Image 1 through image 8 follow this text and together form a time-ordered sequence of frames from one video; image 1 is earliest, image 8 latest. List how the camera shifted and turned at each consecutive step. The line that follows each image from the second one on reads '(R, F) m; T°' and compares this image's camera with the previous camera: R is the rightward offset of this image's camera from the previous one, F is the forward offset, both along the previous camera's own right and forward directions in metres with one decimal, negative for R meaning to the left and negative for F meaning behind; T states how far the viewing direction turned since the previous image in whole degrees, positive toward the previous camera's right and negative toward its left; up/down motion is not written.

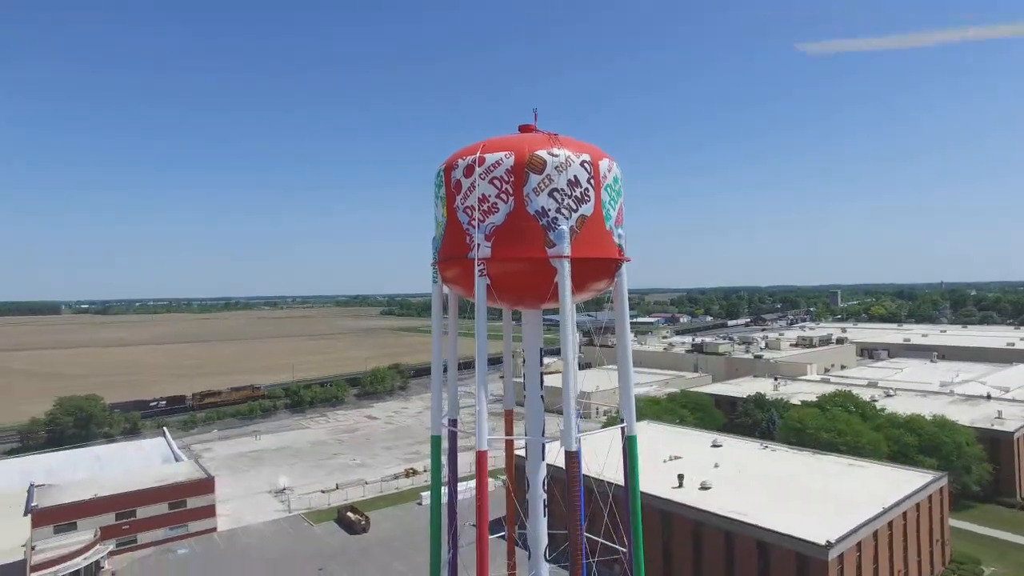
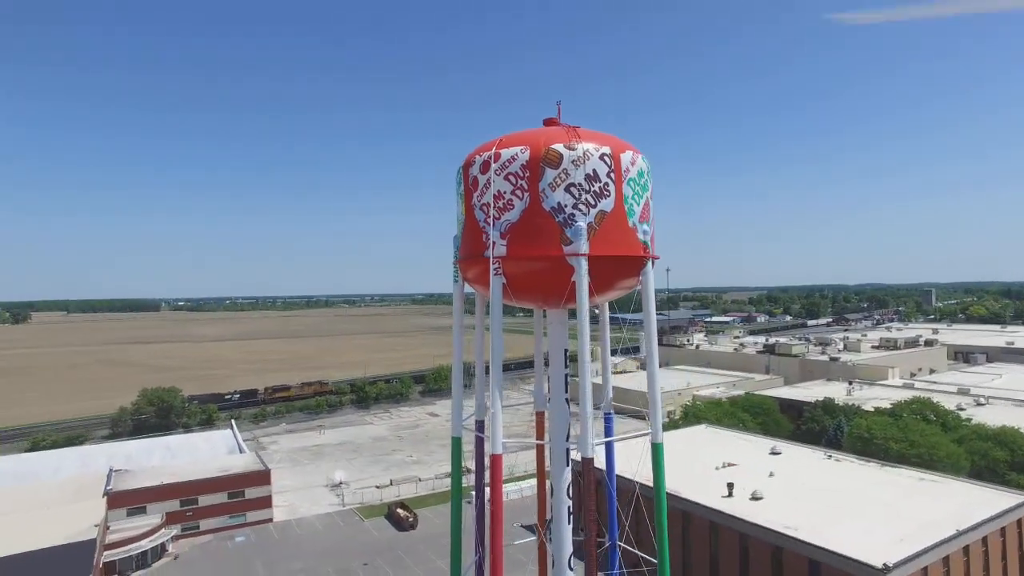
(+1.2, +0.5) m; -7°
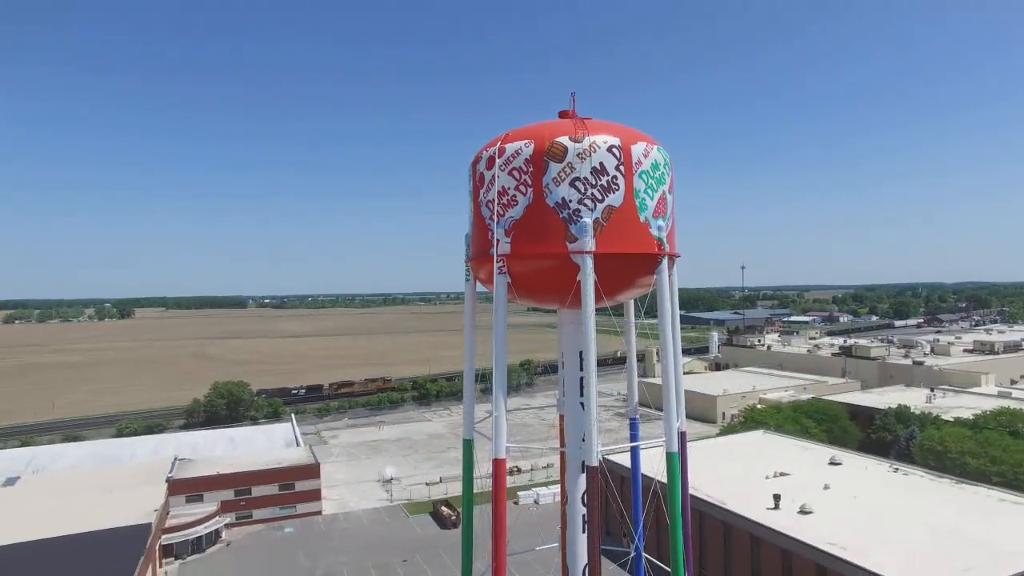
(+1.5, +0.5) m; -7°
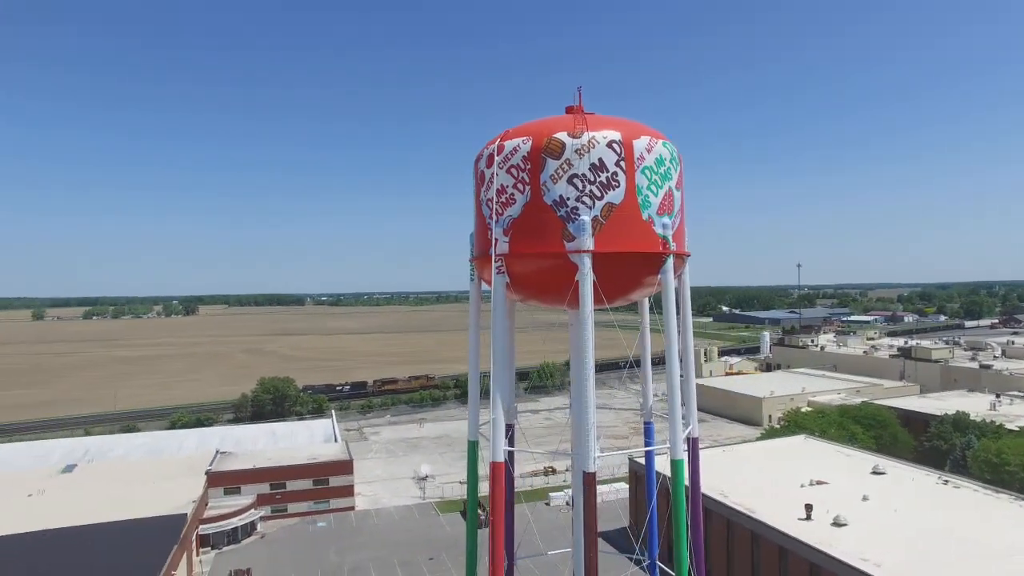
(+1.1, +0.3) m; -5°
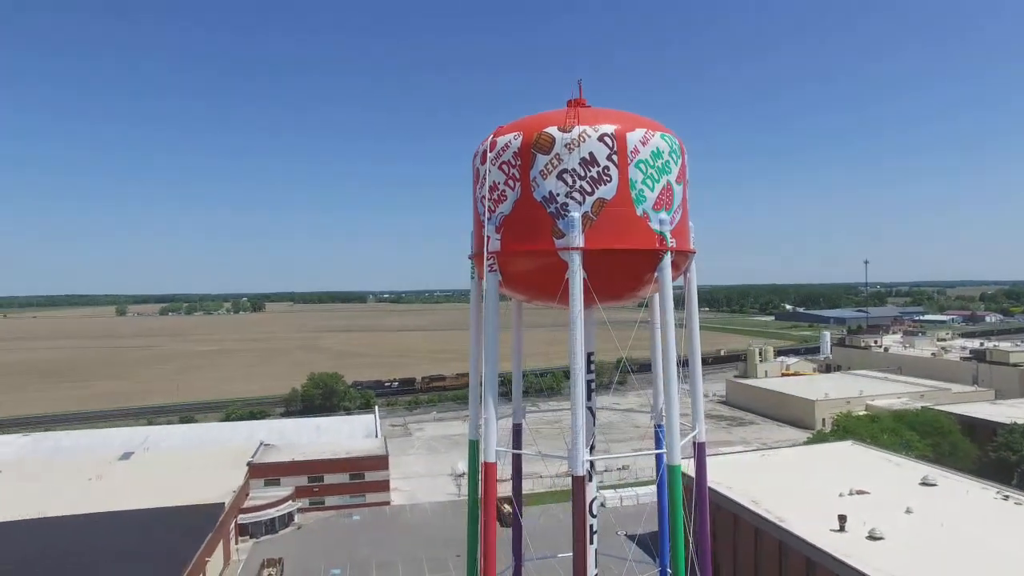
(+1.4, +0.3) m; -6°
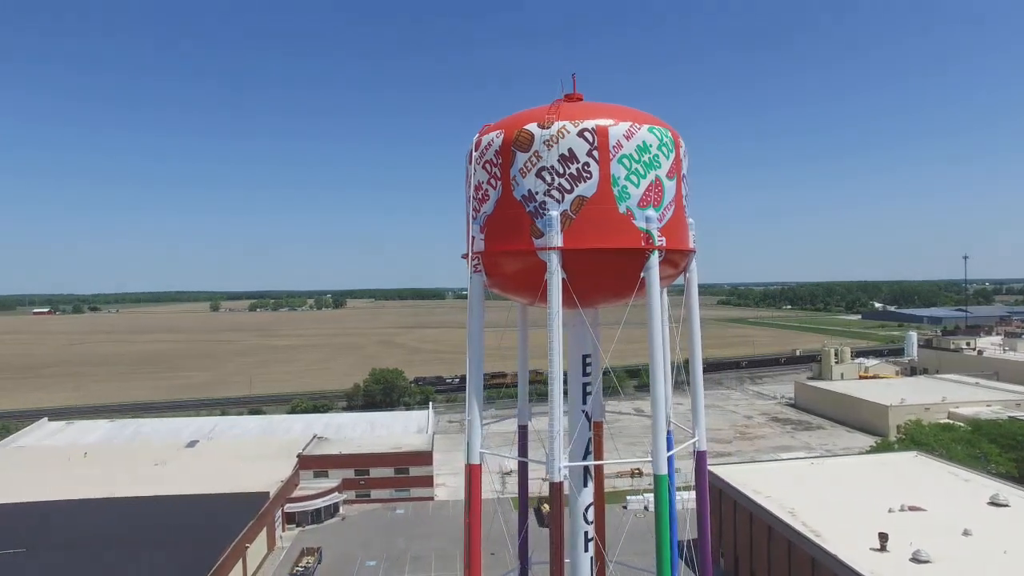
(+1.9, +0.4) m; -7°
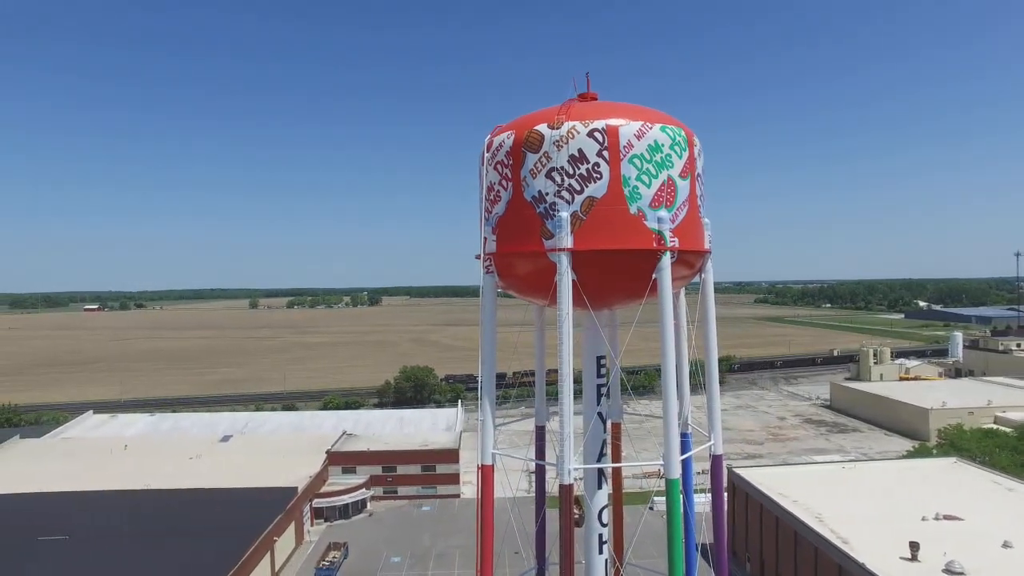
(+0.5, 0.0) m; -3°
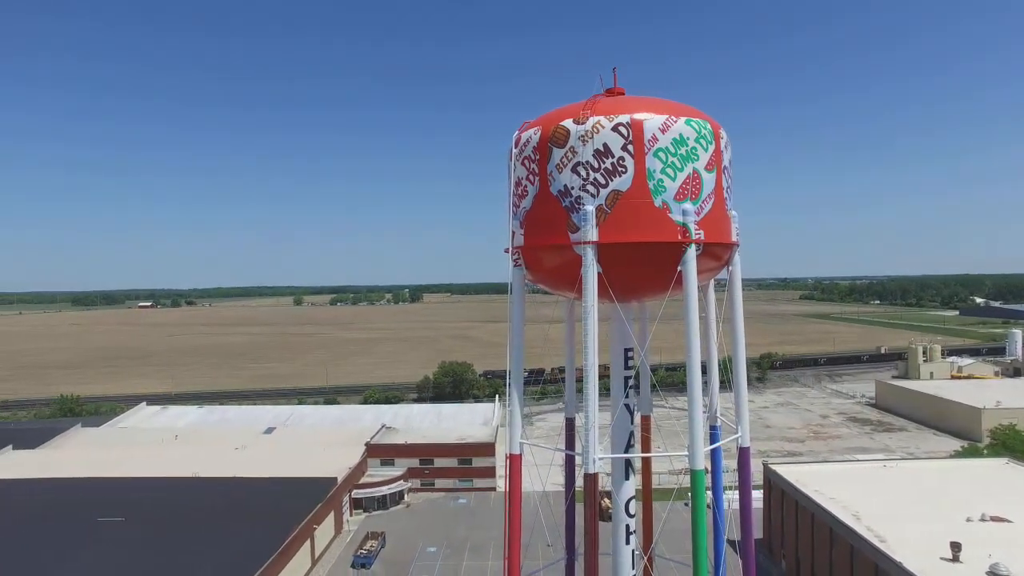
(+0.3, -0.2) m; -4°
